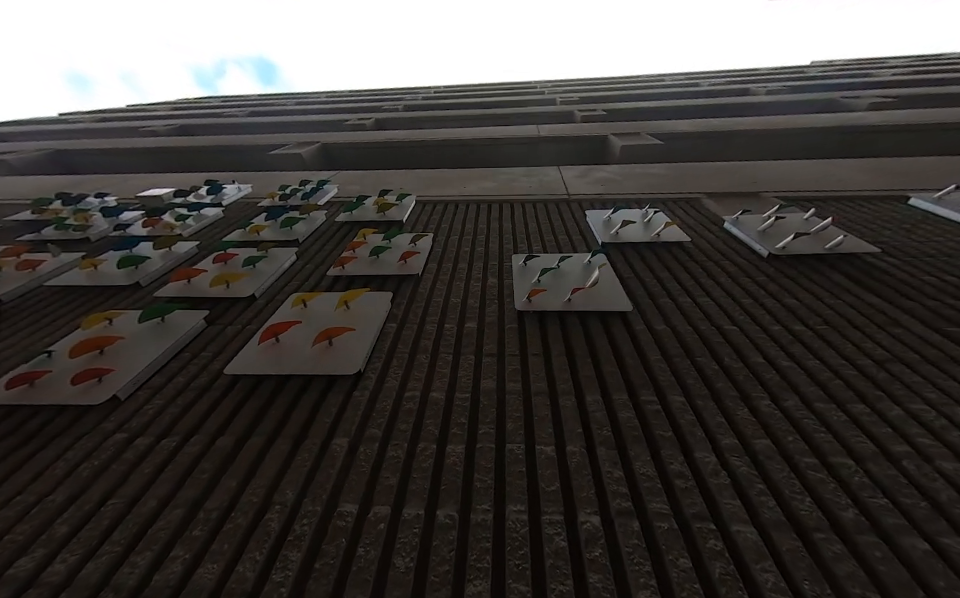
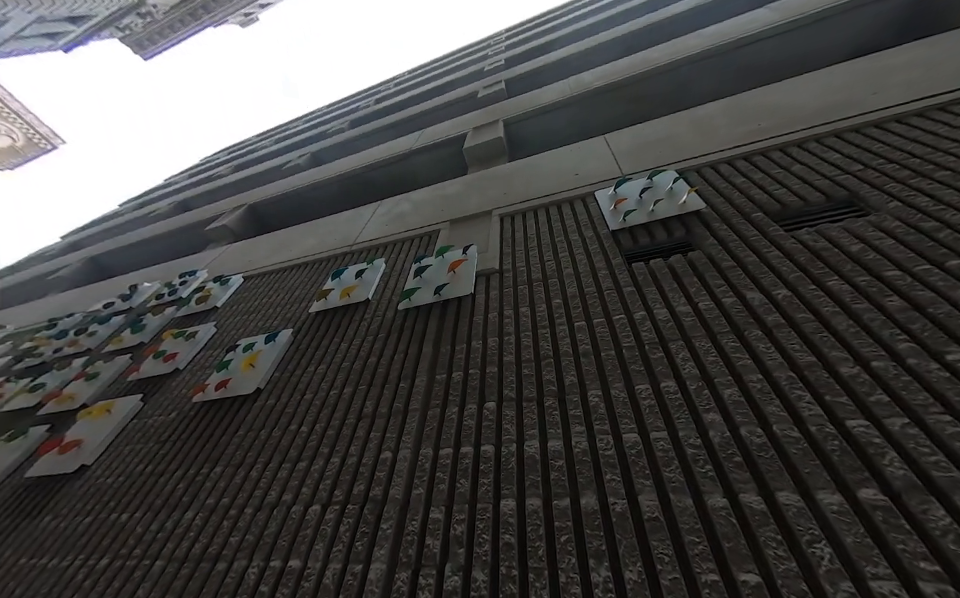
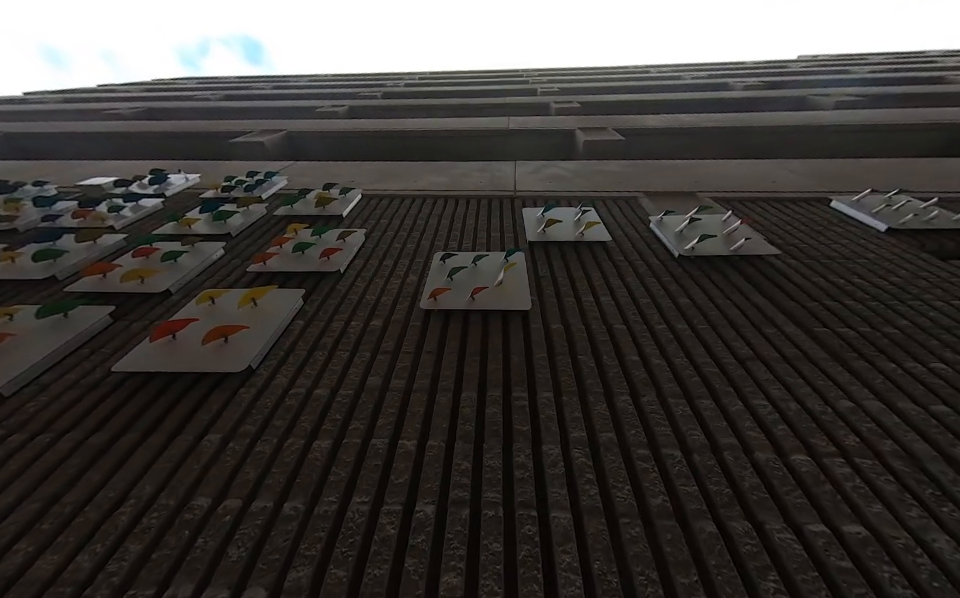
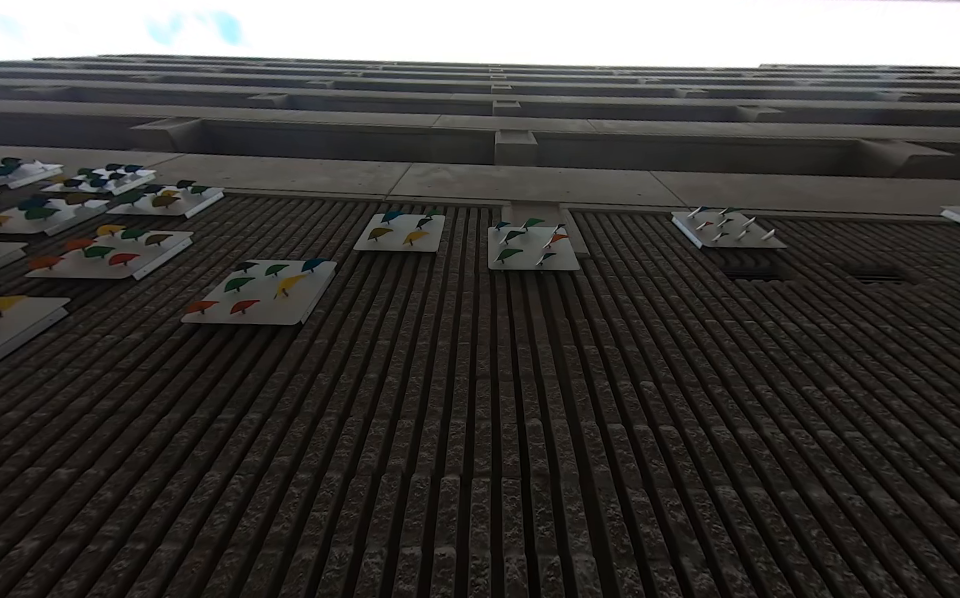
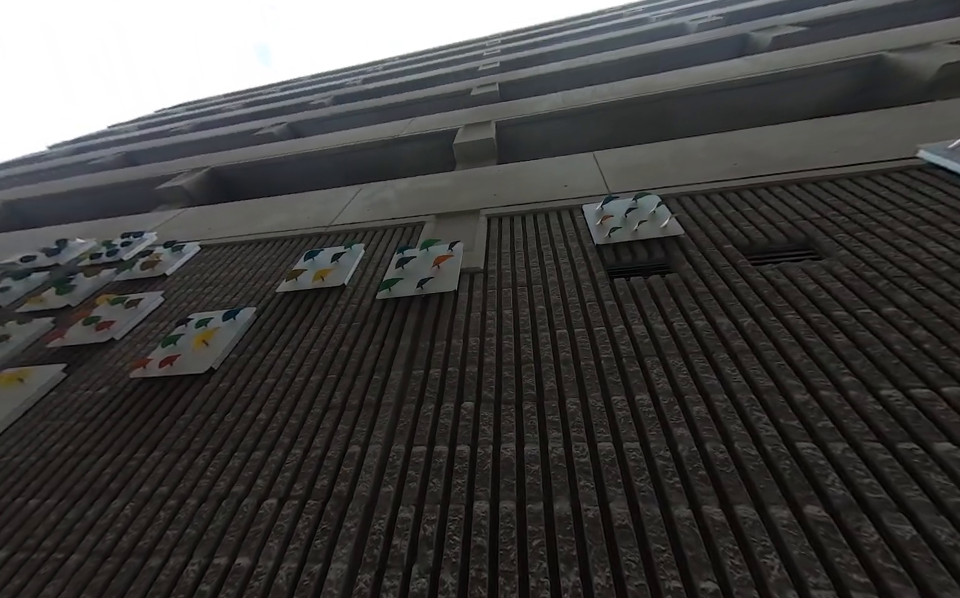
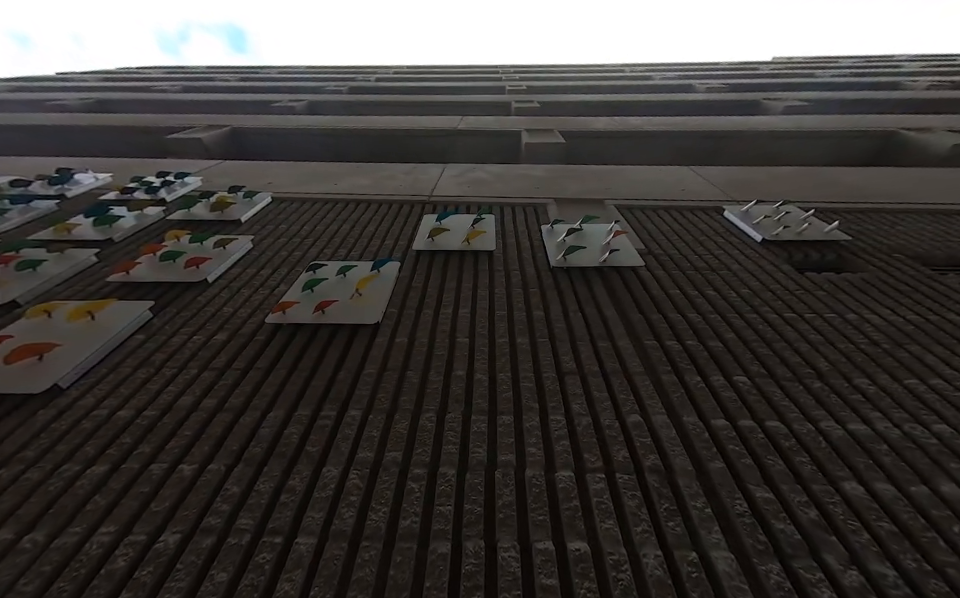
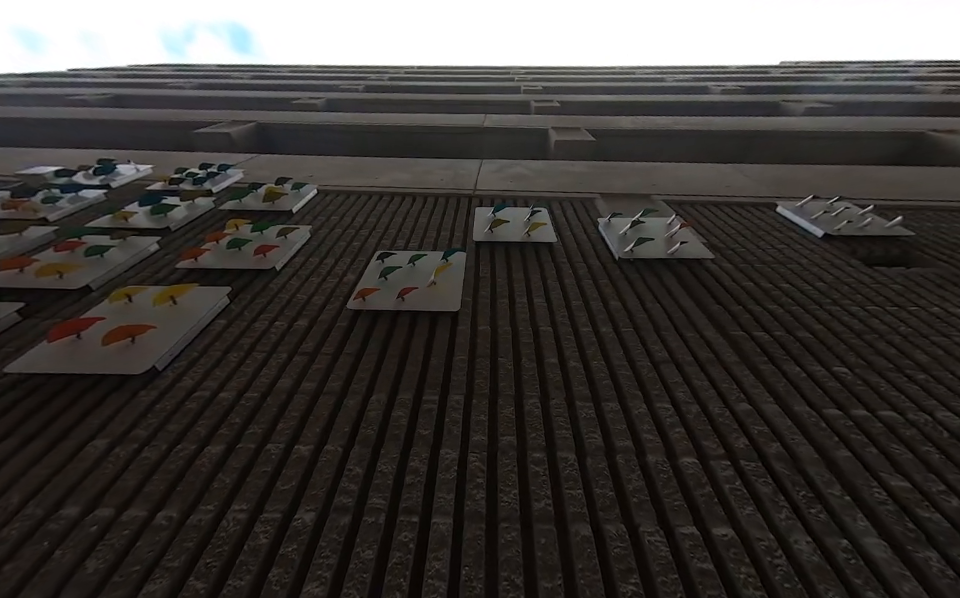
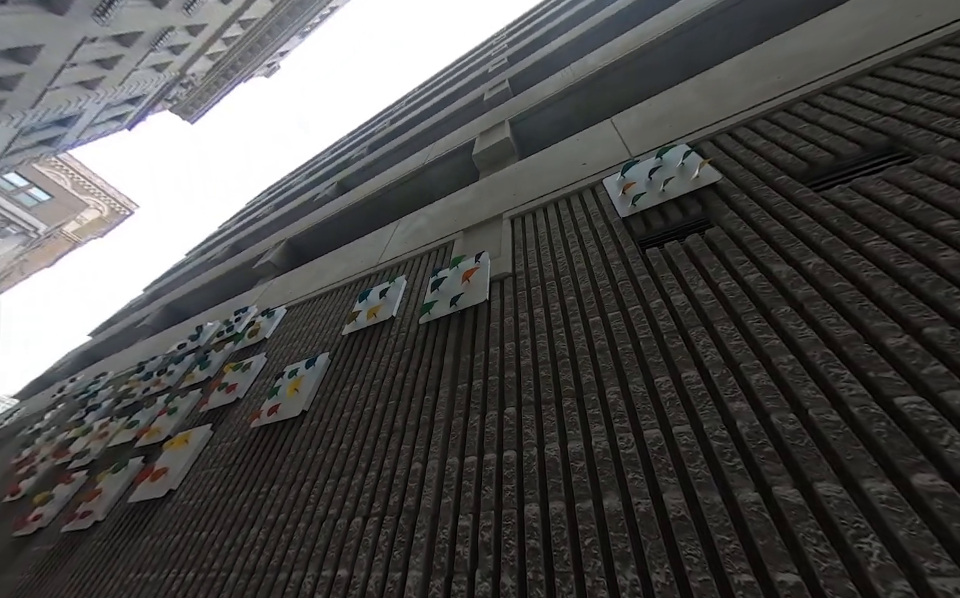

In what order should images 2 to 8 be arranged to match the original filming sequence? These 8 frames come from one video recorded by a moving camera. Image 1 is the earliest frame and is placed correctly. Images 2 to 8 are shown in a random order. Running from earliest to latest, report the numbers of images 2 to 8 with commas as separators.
3, 7, 6, 4, 5, 2, 8
